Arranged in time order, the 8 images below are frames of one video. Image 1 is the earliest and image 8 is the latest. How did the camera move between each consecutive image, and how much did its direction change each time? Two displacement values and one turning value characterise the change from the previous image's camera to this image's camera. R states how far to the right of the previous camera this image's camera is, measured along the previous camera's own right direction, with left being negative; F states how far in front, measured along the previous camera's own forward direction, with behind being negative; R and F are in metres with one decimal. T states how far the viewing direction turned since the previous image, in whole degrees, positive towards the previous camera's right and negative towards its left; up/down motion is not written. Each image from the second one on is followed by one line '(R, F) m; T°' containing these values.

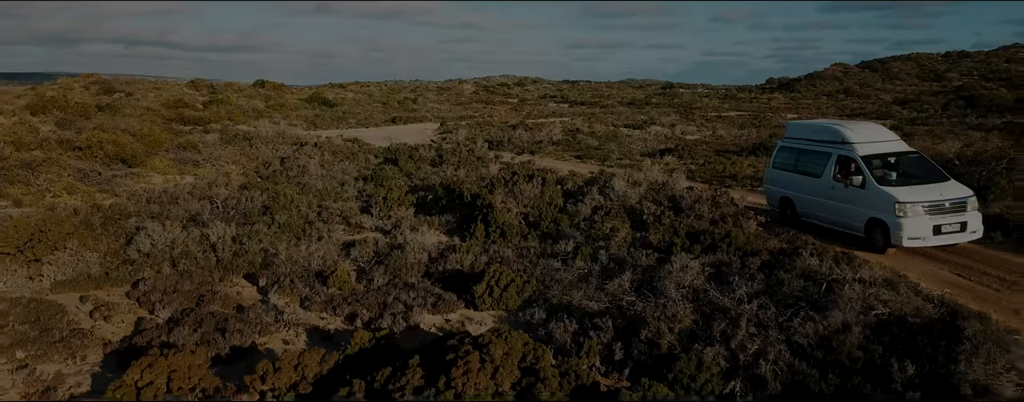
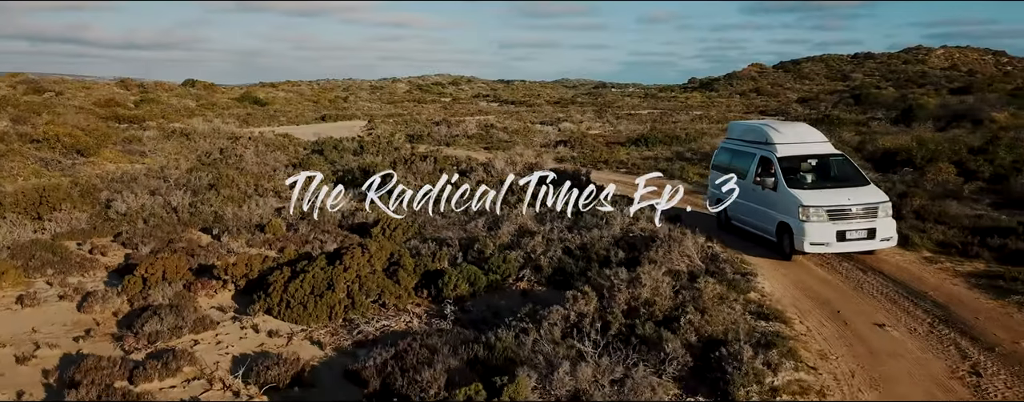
(+0.6, -2.9) m; +5°
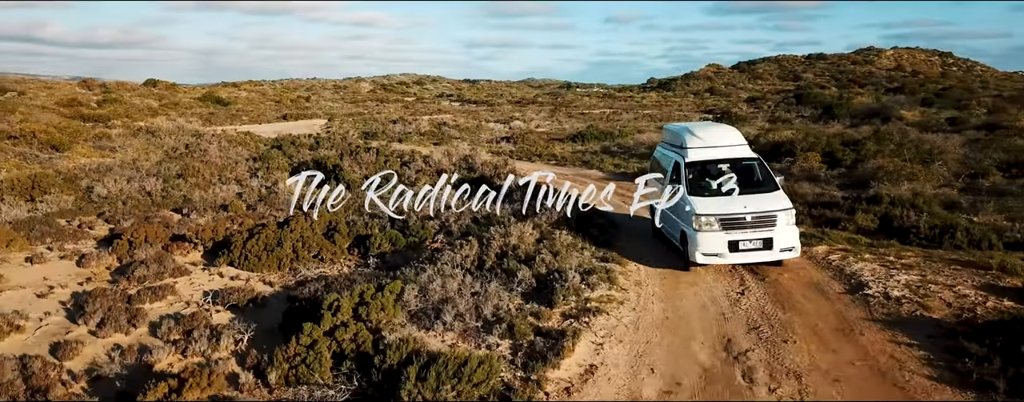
(+0.7, -2.0) m; +3°
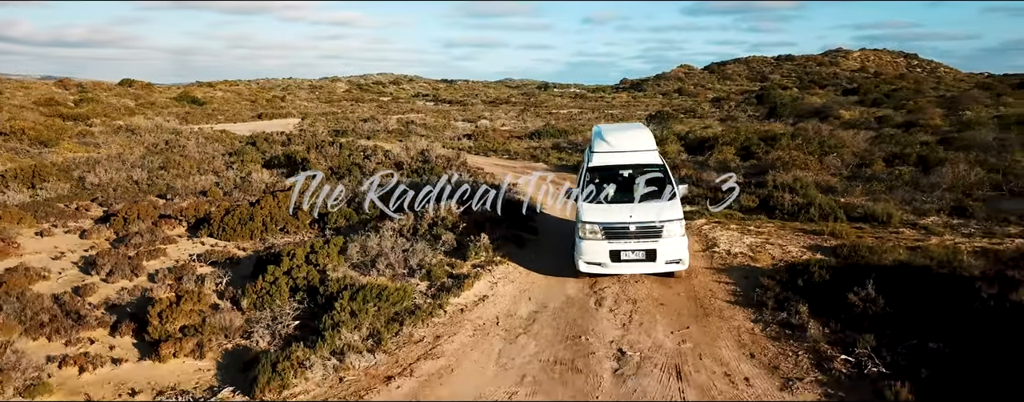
(+0.6, -1.8) m; +2°
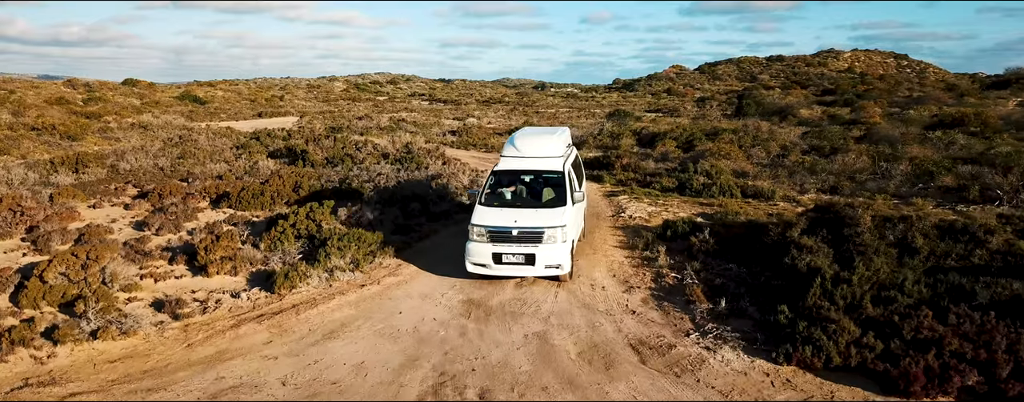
(+0.7, -2.6) m; 0°
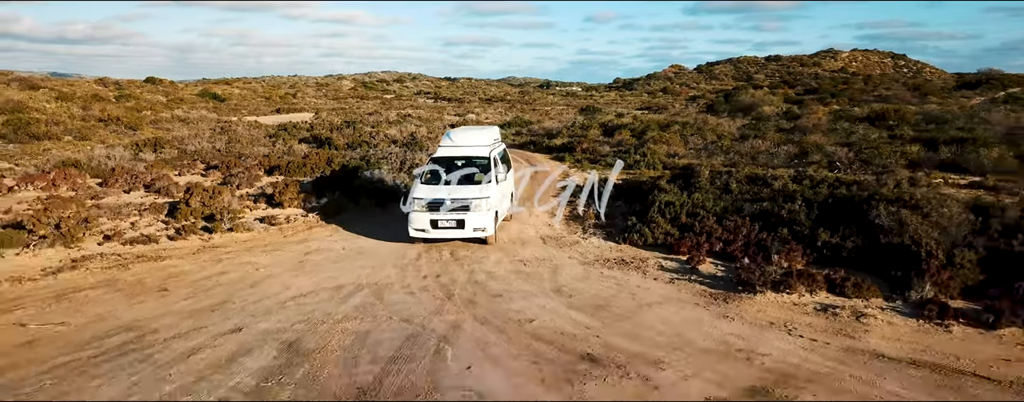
(+0.6, -4.5) m; 0°
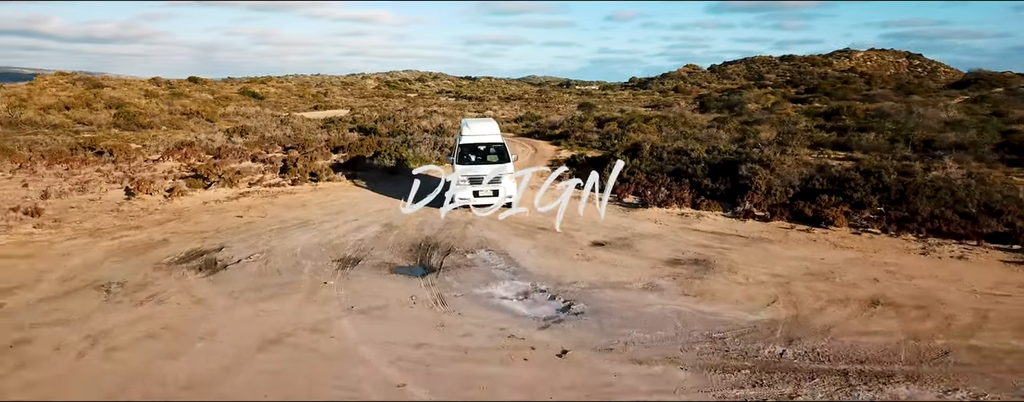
(+0.4, -5.6) m; -2°
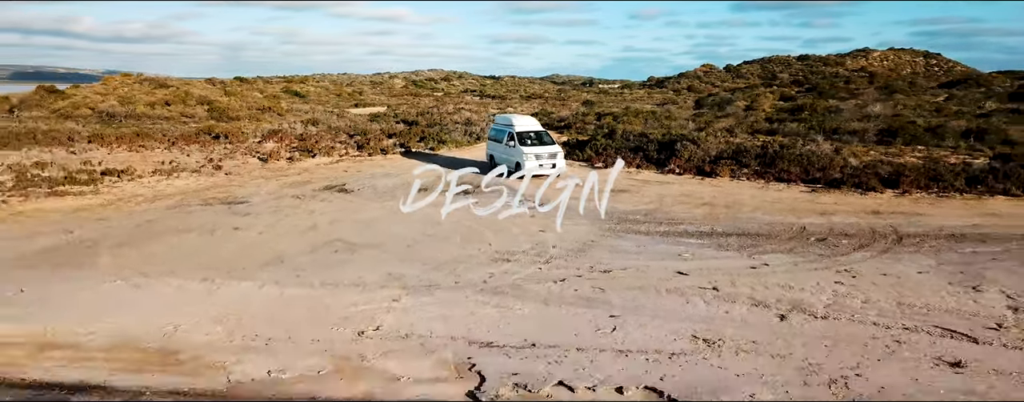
(+0.5, -7.0) m; -2°
